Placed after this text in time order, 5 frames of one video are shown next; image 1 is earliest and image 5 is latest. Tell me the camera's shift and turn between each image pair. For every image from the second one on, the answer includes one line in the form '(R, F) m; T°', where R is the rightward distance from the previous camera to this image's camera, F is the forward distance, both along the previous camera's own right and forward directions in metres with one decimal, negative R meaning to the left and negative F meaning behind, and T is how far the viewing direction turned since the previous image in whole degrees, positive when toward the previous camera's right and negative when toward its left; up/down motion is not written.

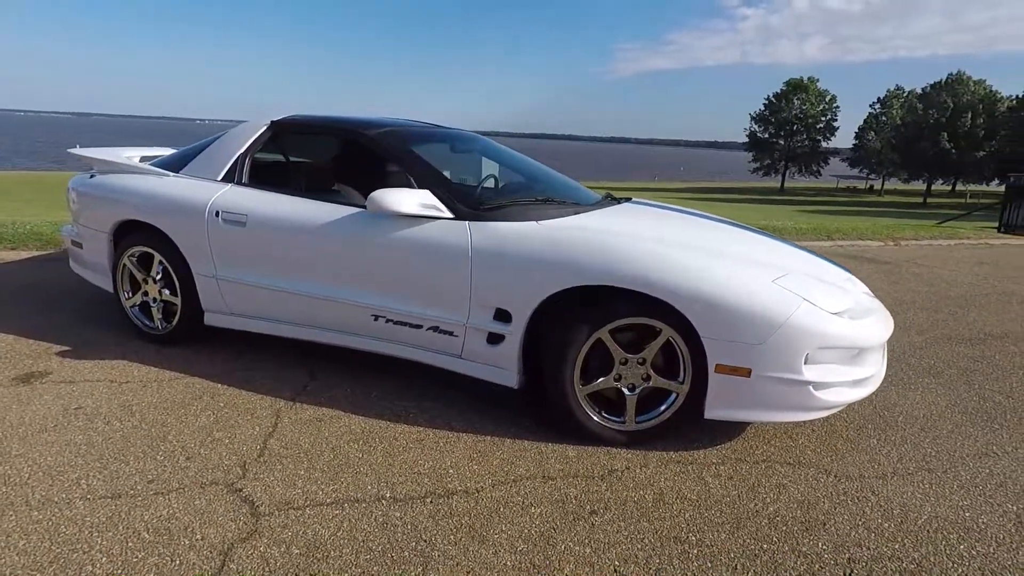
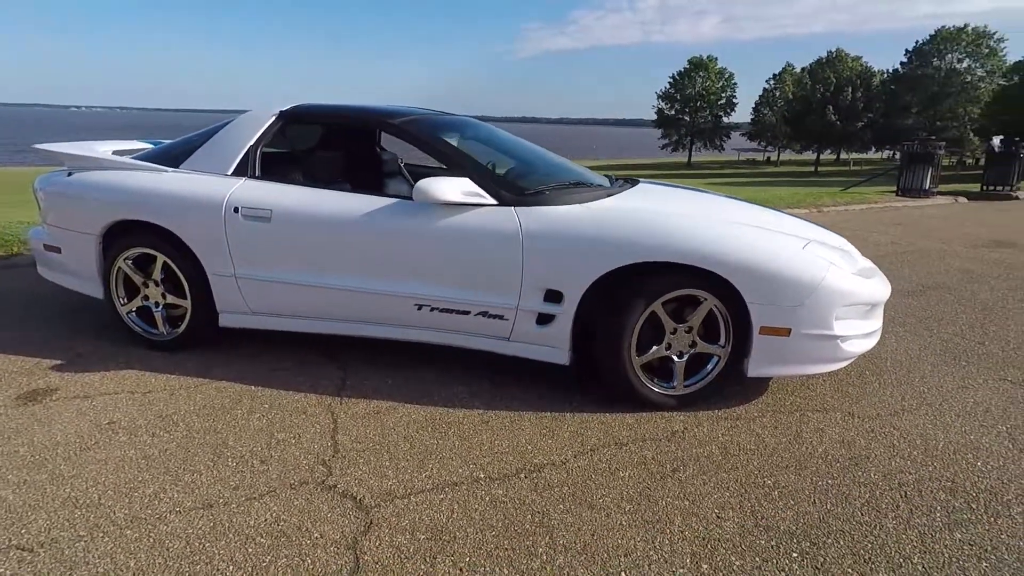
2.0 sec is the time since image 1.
(-0.7, -0.1) m; +8°
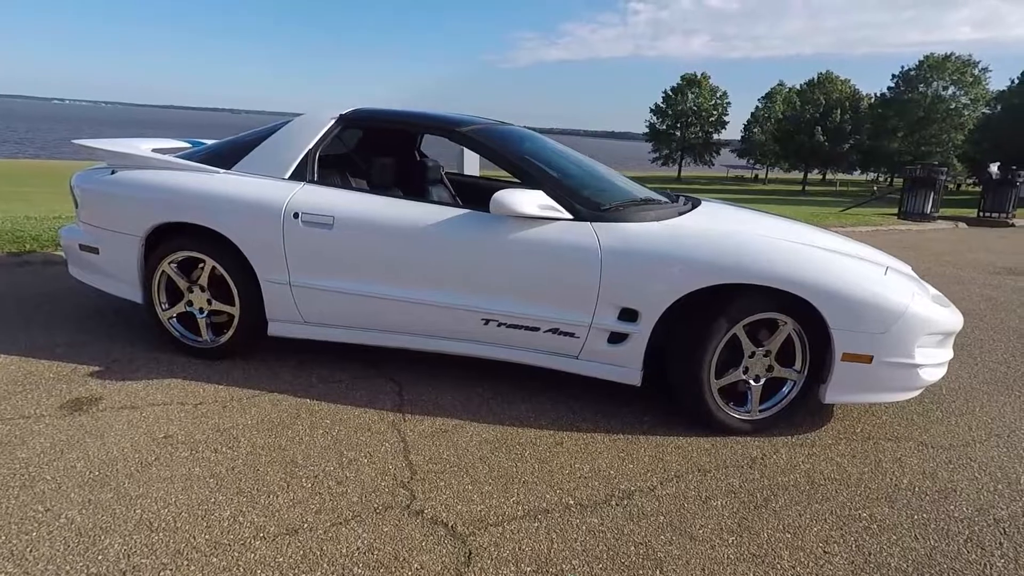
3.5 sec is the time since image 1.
(-0.5, +0.1) m; +2°
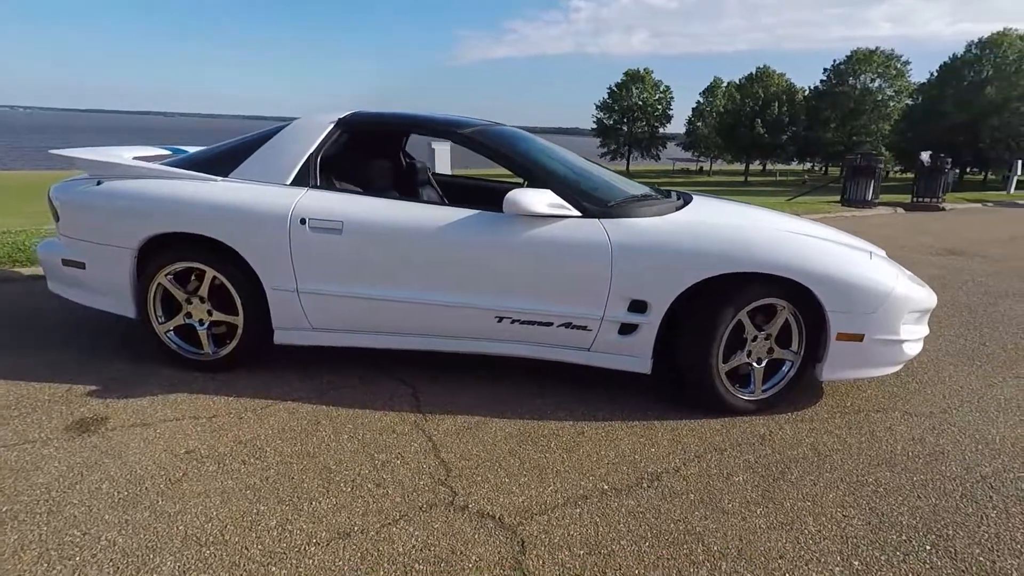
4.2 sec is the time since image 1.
(-0.3, -0.1) m; +5°
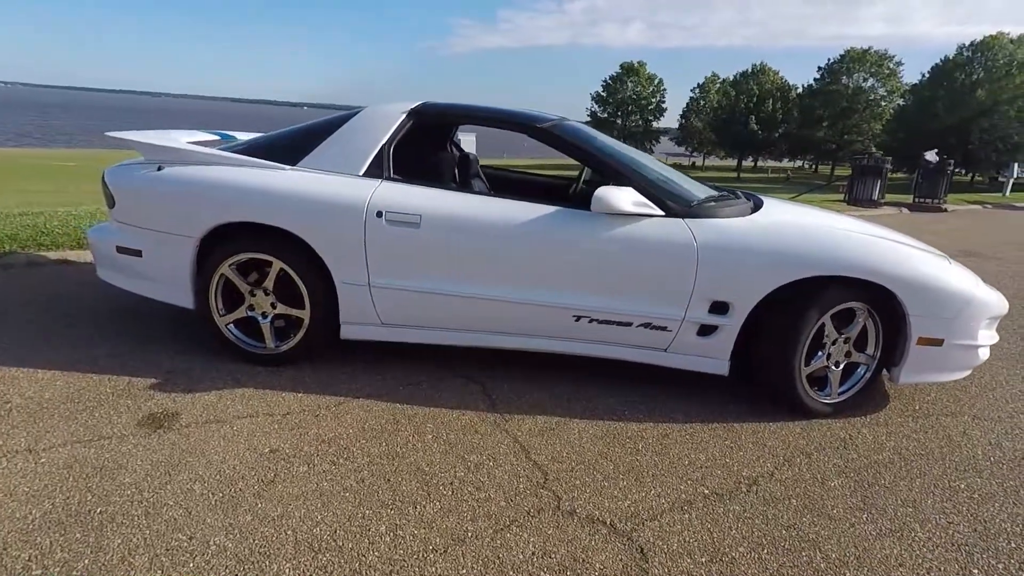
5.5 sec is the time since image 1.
(-0.5, +0.1) m; +2°
